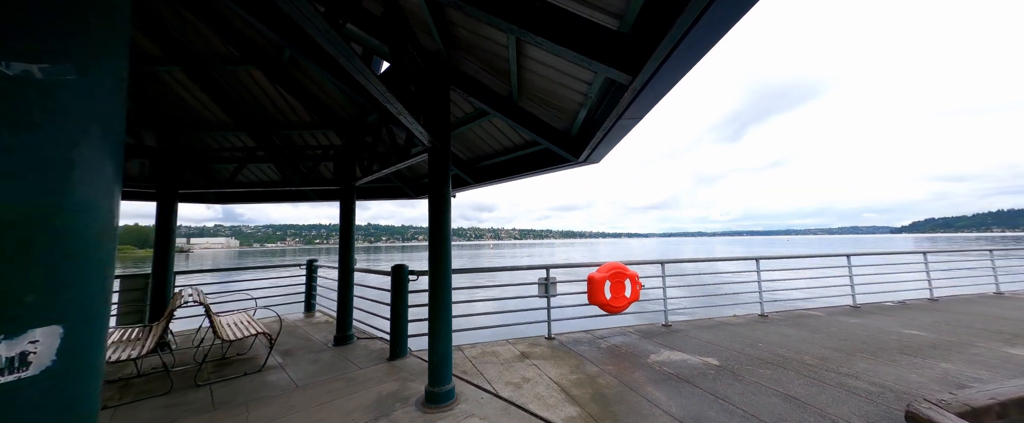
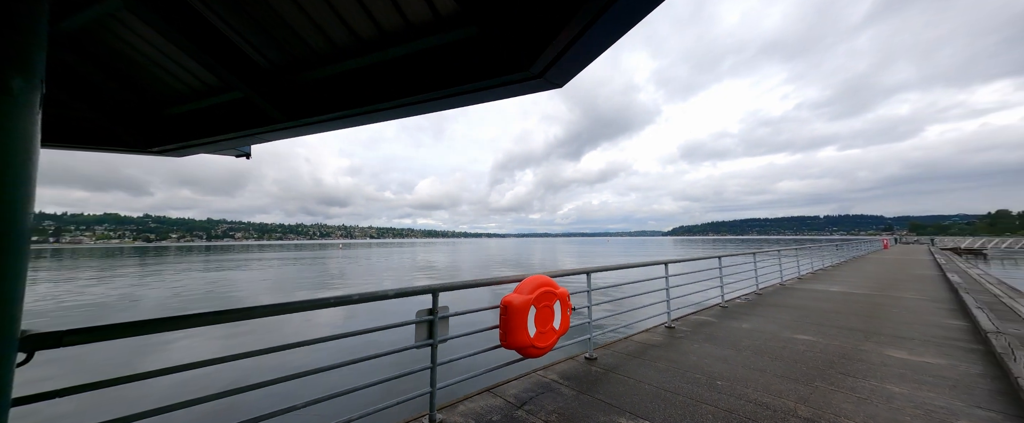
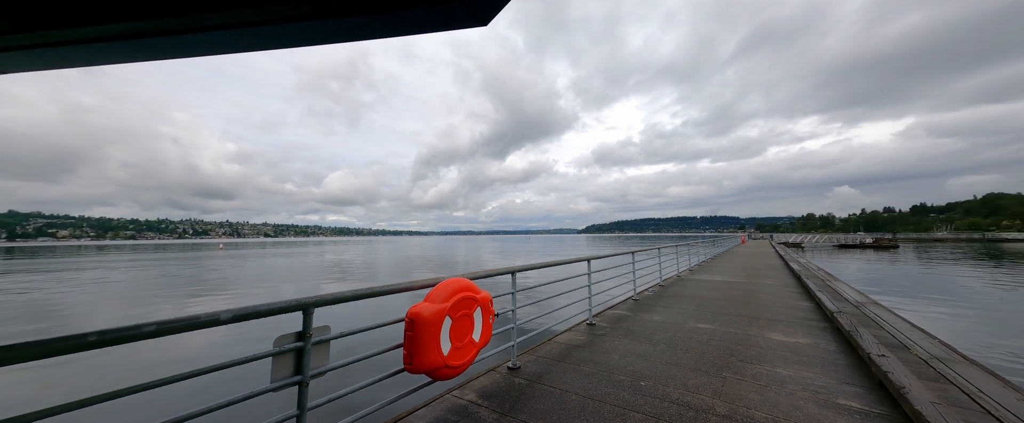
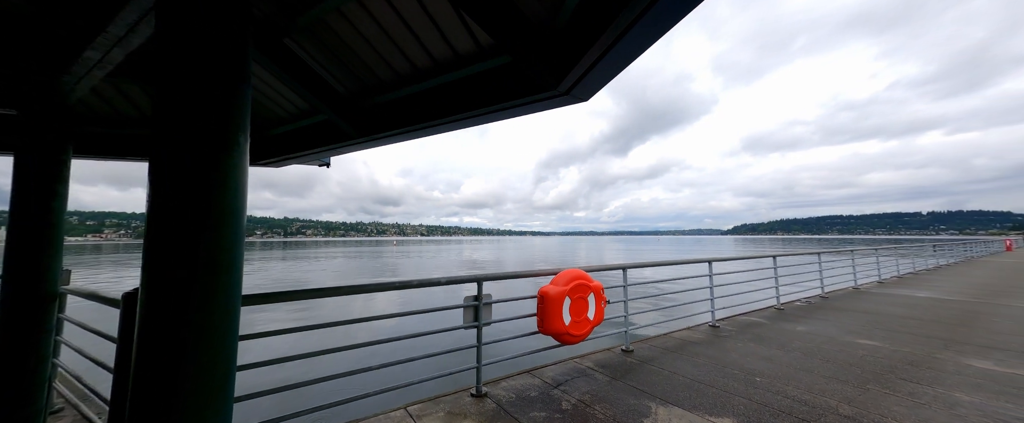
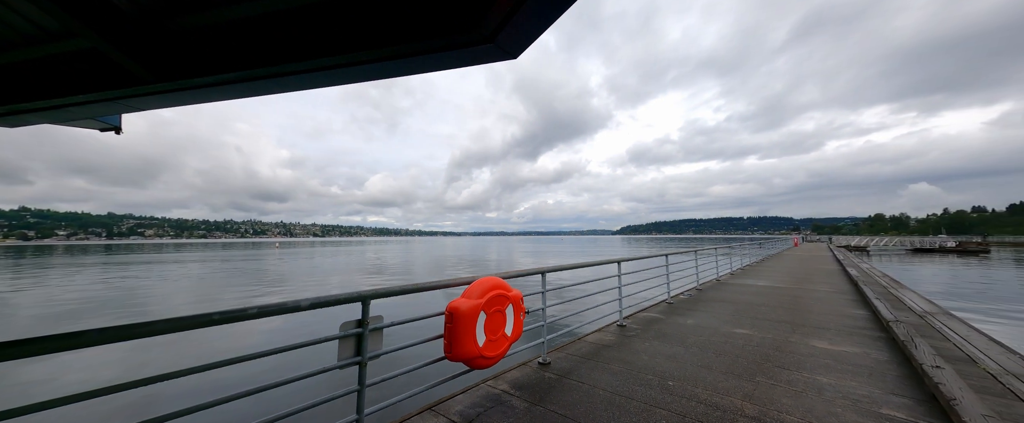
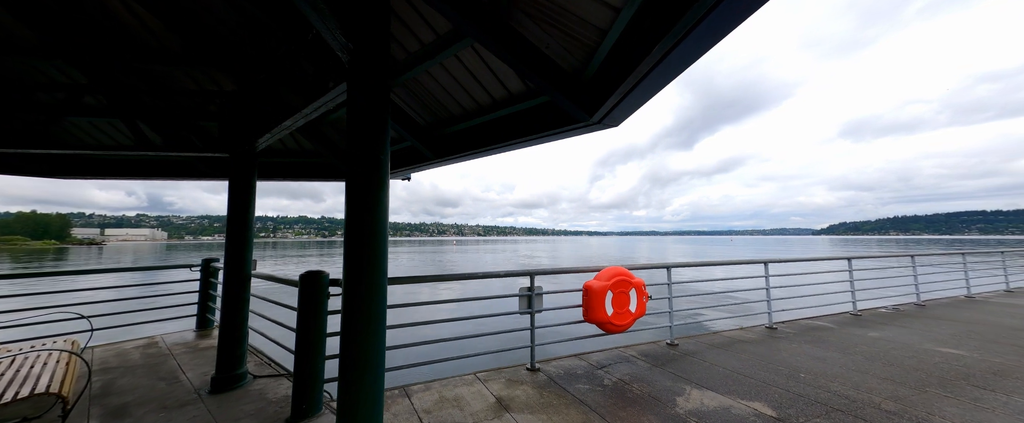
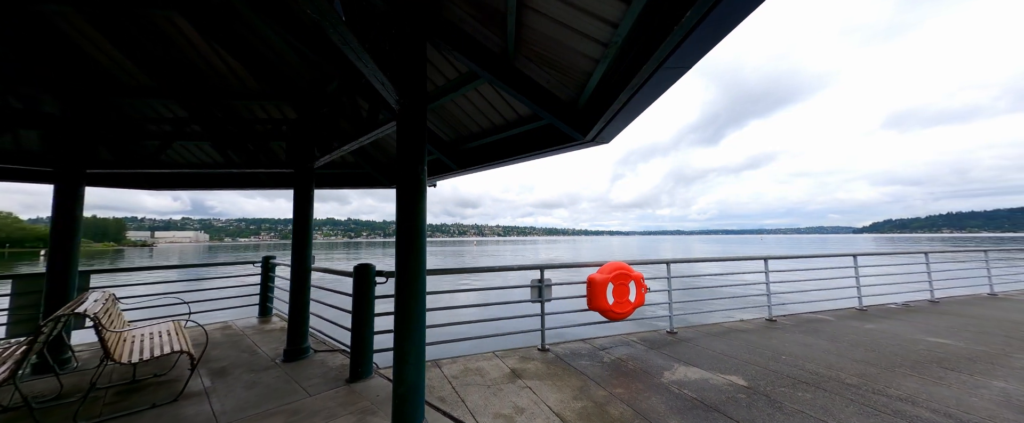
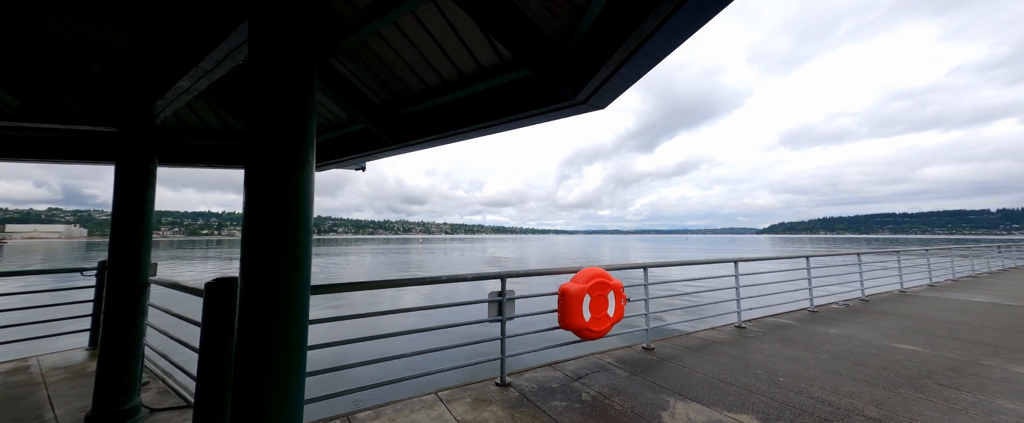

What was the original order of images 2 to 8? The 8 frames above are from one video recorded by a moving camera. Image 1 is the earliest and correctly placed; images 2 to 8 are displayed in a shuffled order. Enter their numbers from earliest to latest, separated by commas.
7, 6, 8, 4, 2, 5, 3
